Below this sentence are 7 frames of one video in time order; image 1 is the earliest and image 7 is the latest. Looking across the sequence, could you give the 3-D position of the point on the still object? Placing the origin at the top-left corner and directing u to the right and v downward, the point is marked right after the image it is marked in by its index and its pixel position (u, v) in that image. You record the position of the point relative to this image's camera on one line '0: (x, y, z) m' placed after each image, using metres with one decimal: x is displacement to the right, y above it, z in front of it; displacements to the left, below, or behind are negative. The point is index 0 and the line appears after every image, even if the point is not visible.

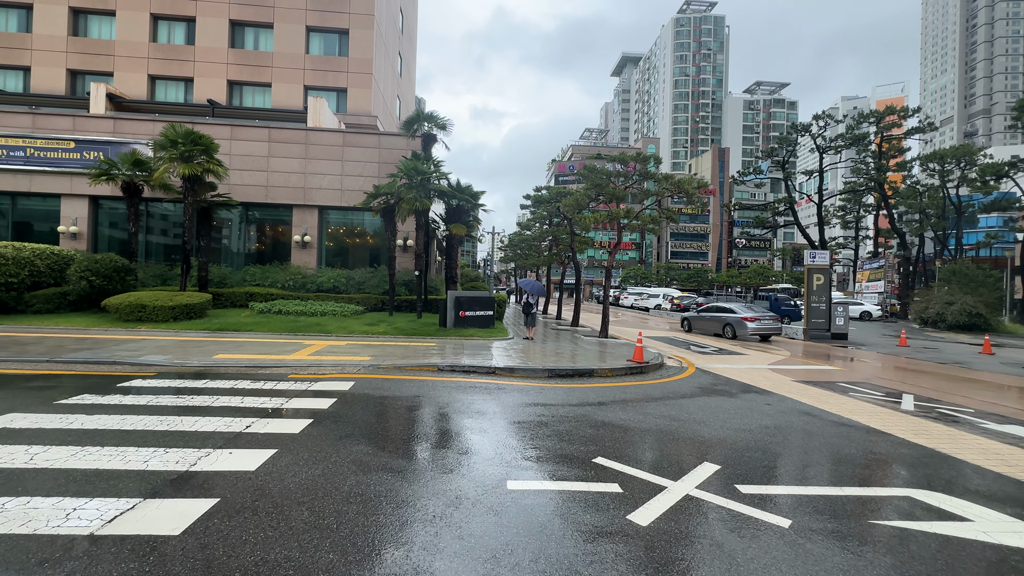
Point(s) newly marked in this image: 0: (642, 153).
0: (+5.1, +5.3, +17.6) m
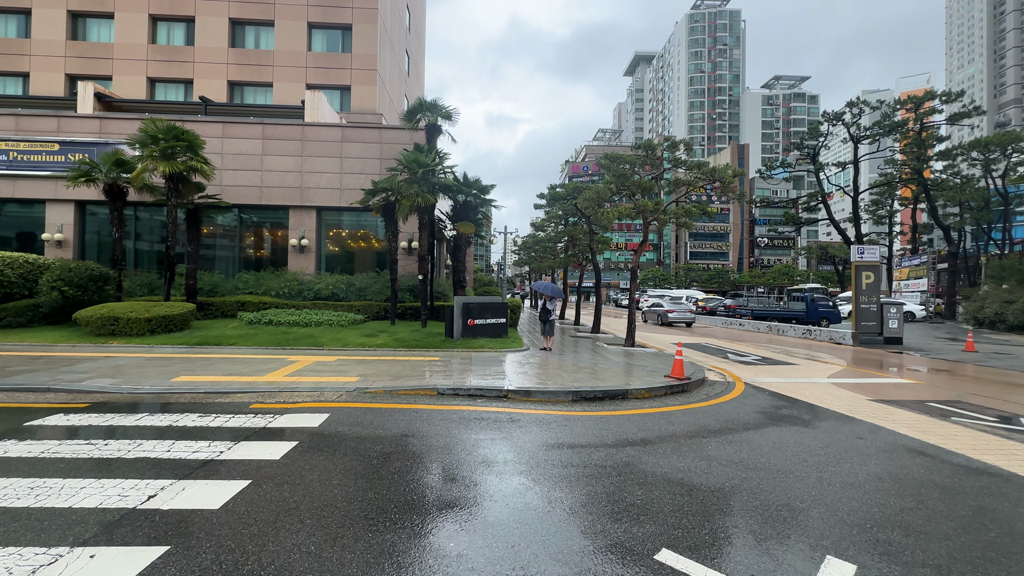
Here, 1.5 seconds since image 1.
0: (+5.5, +5.2, +15.7) m
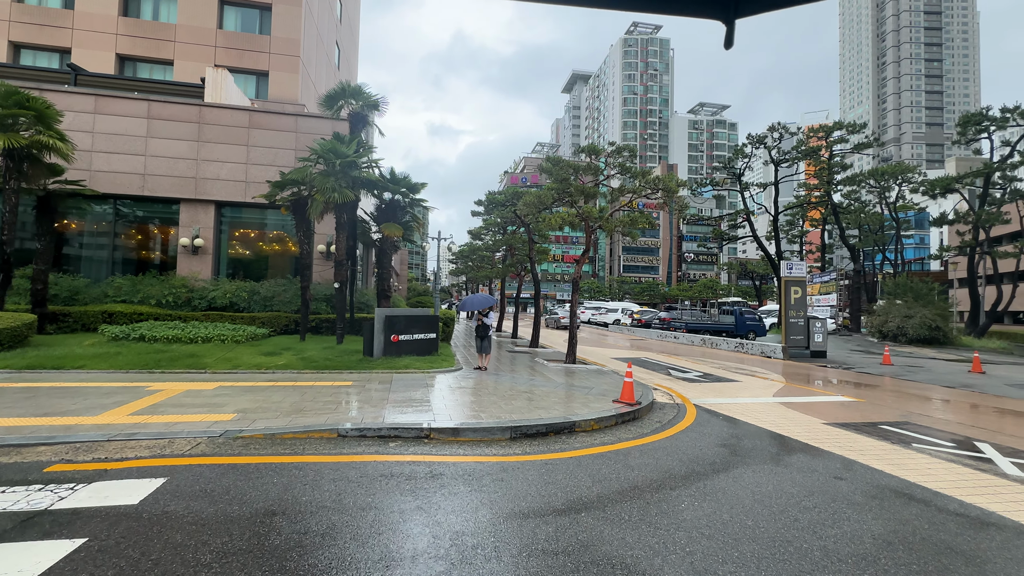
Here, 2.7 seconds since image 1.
0: (+3.4, +4.8, +15.0) m
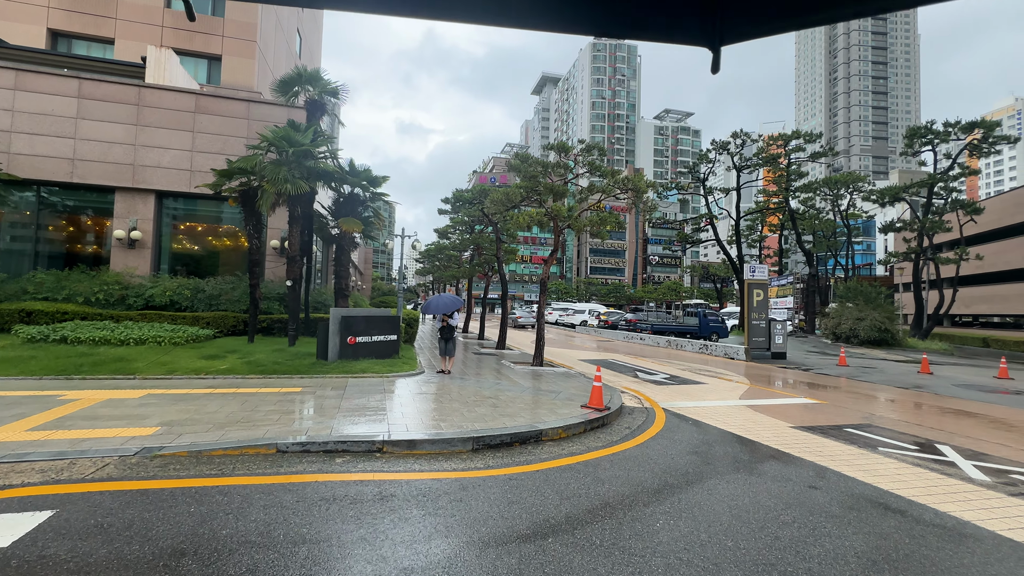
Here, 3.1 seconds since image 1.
0: (+2.4, +4.8, +14.8) m
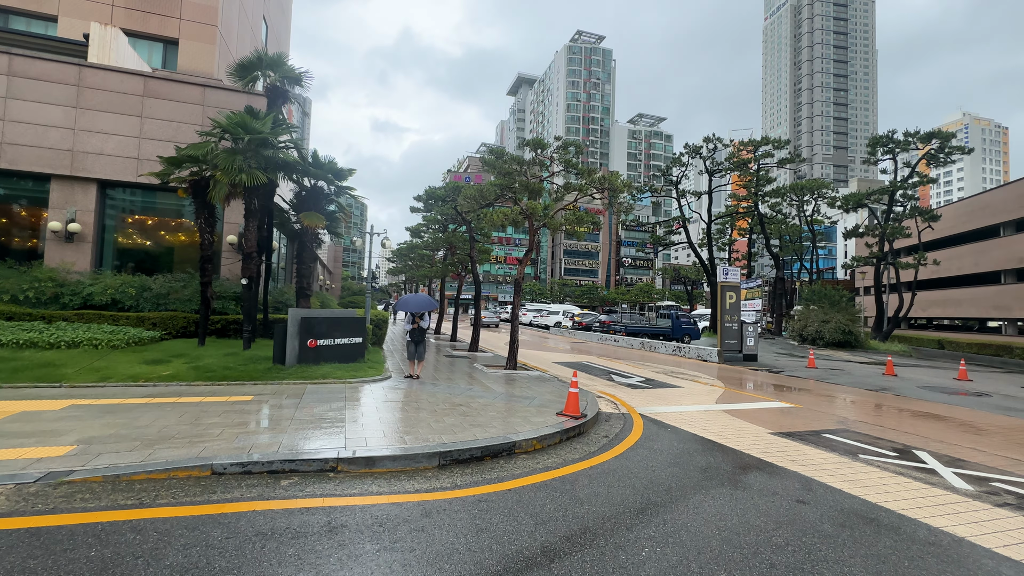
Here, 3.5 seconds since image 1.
0: (+1.5, +4.7, +14.4) m
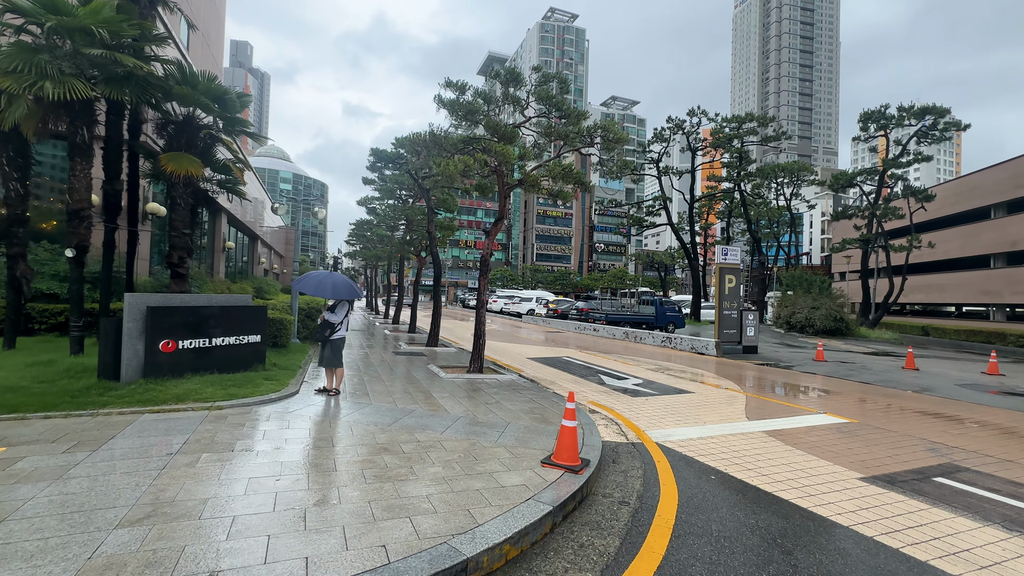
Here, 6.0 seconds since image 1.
0: (+0.7, +5.3, +11.1) m
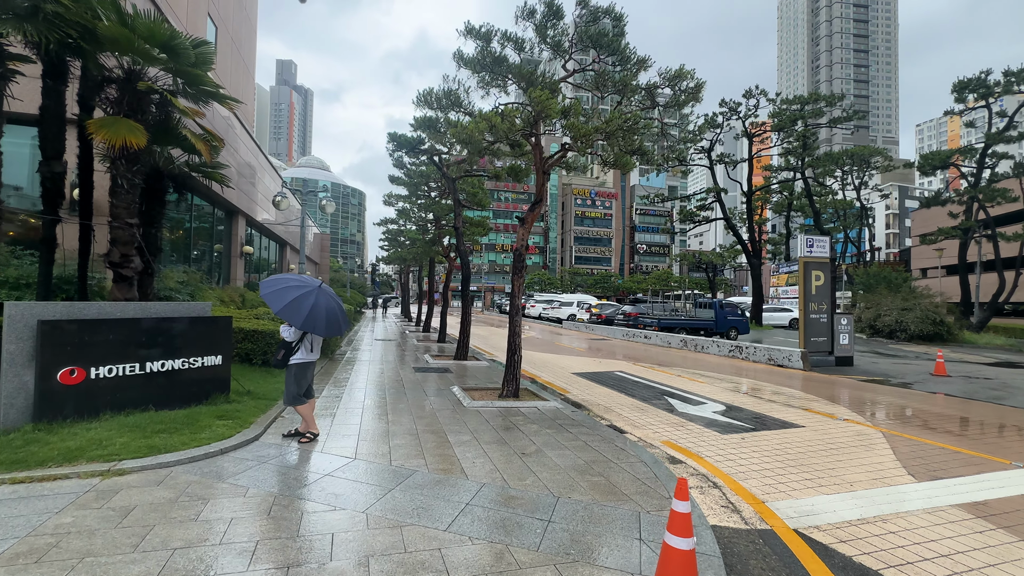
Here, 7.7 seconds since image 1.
0: (+1.4, +5.2, +8.7) m
